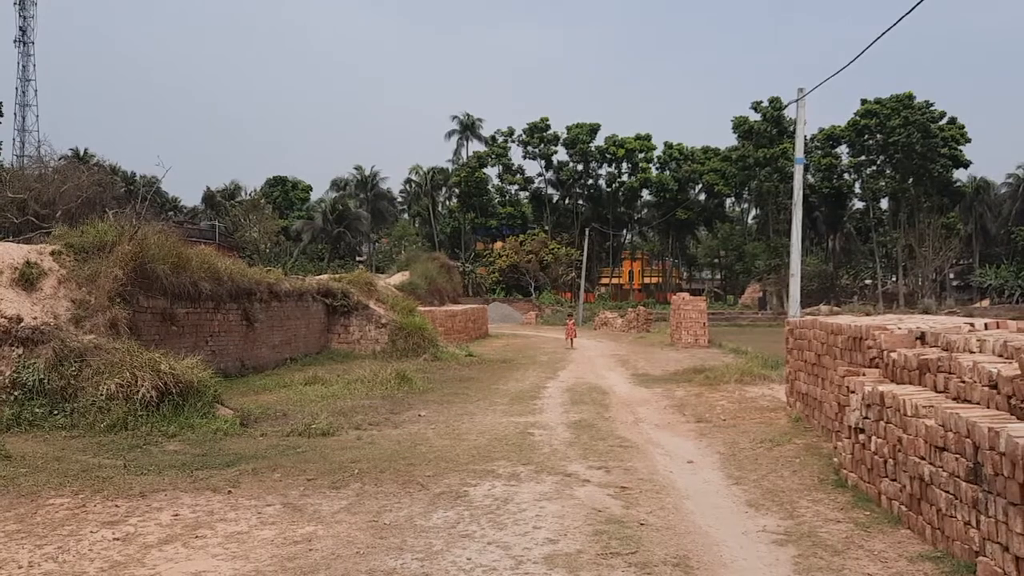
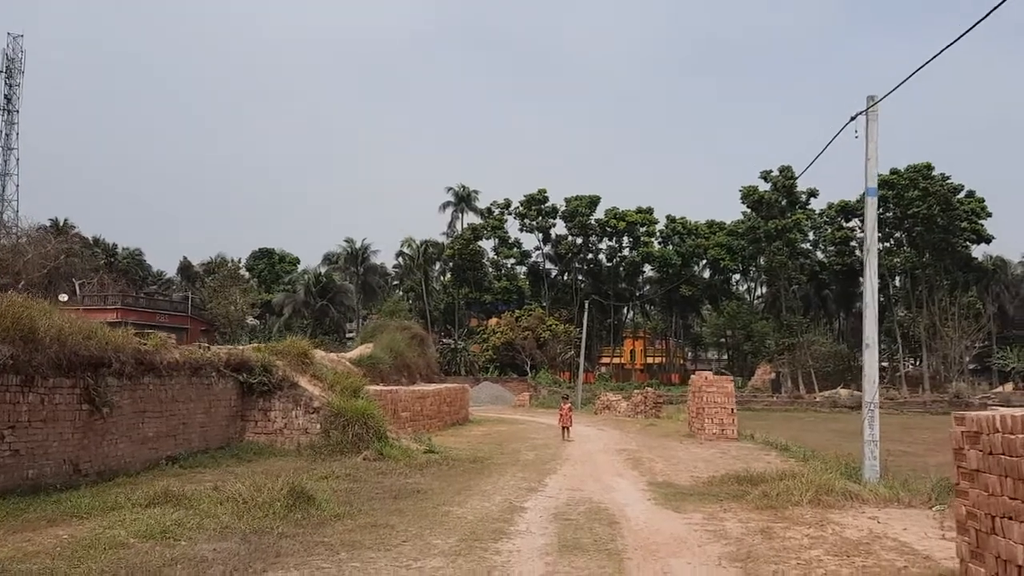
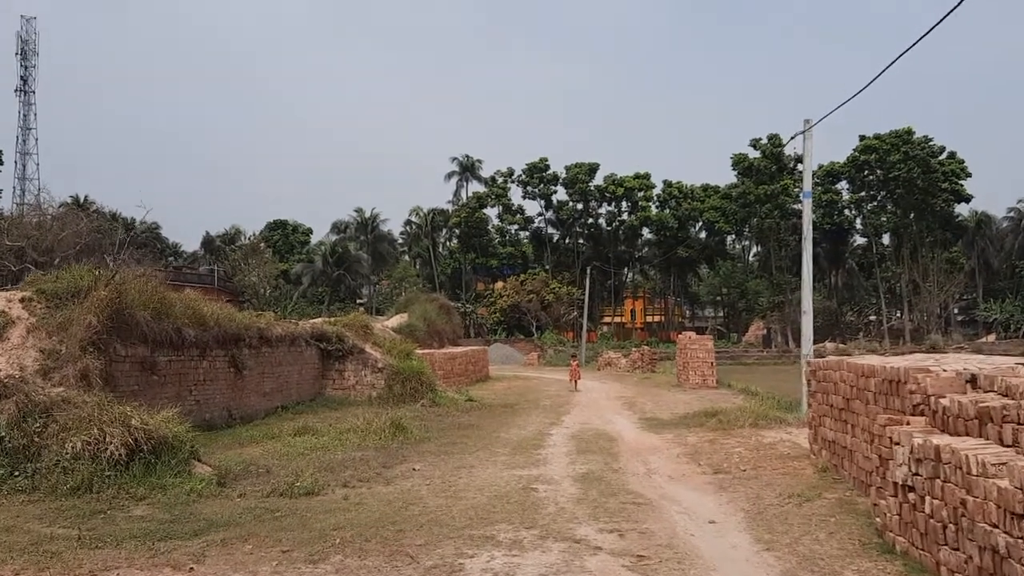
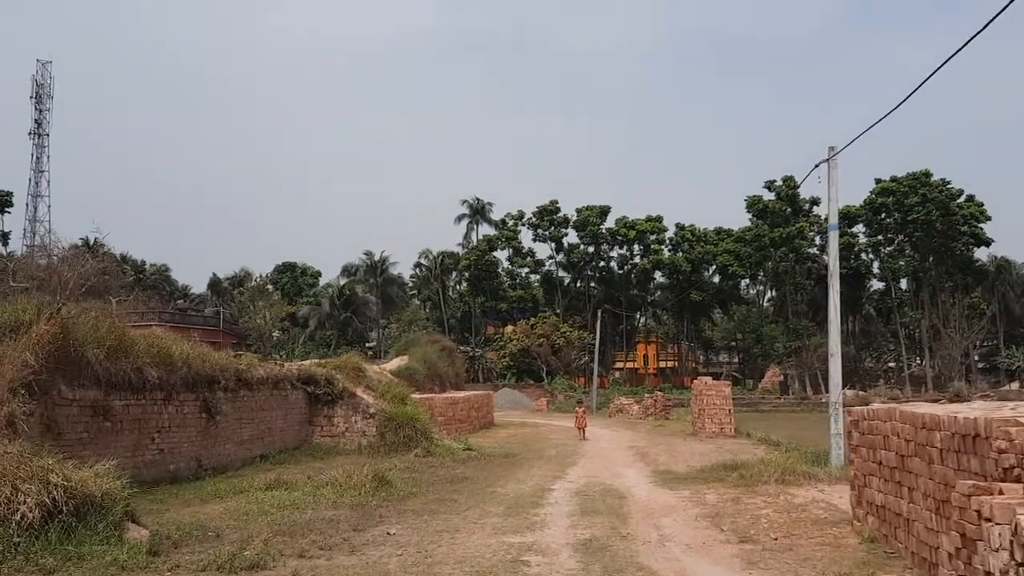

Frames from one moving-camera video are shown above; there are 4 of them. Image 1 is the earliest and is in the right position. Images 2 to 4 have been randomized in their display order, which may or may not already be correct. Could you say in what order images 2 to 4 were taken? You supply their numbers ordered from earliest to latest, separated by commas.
3, 4, 2
